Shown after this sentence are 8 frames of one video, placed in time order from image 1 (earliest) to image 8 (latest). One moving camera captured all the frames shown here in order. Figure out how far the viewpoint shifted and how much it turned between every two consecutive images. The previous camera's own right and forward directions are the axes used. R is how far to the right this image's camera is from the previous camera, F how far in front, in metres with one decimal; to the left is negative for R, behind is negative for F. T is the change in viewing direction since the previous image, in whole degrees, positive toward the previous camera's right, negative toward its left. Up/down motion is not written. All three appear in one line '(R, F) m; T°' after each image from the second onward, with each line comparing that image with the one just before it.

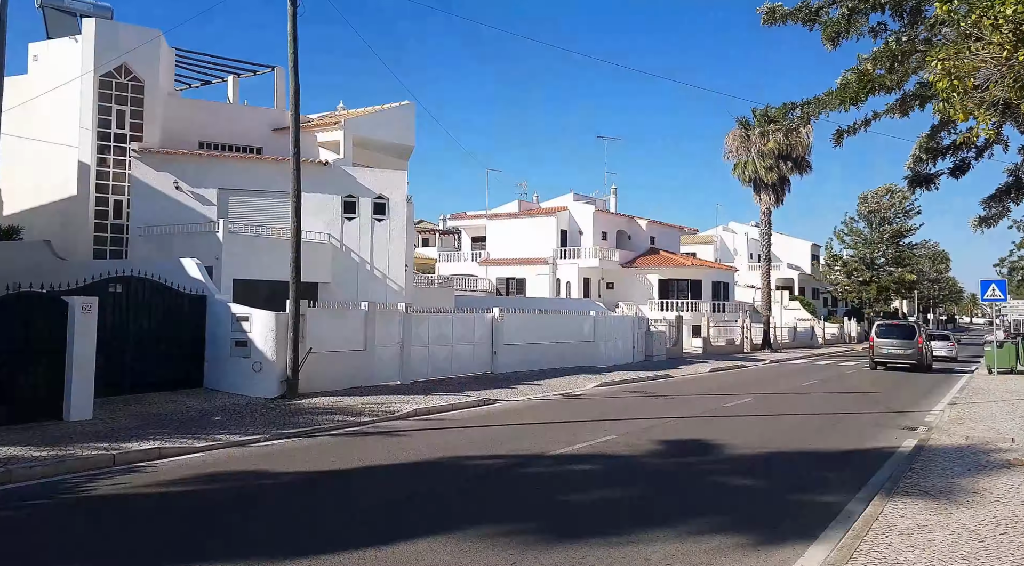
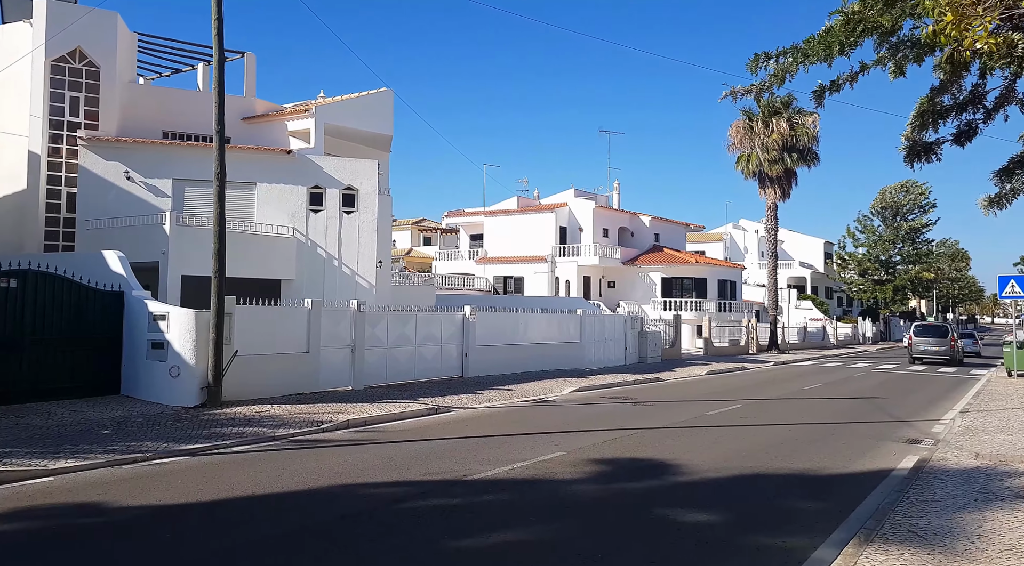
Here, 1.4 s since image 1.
(+1.1, +1.9) m; -1°
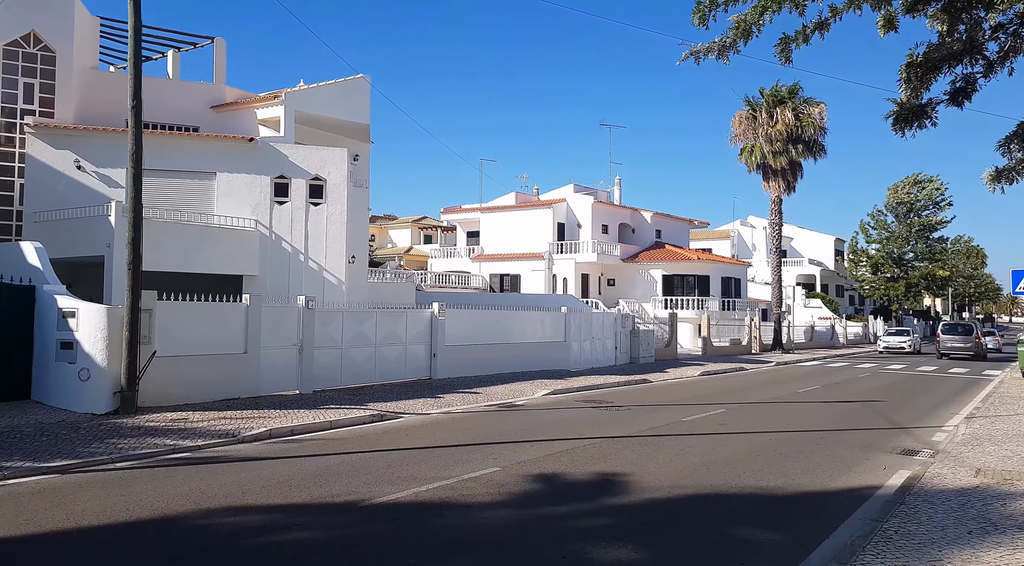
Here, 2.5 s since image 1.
(+1.0, +1.5) m; -1°
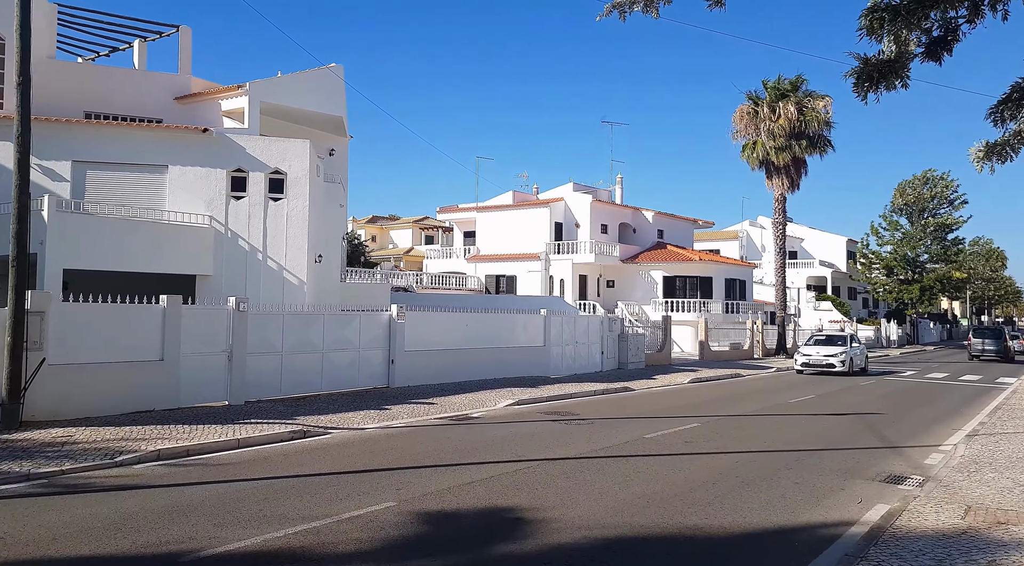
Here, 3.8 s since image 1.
(+1.1, +1.6) m; -1°
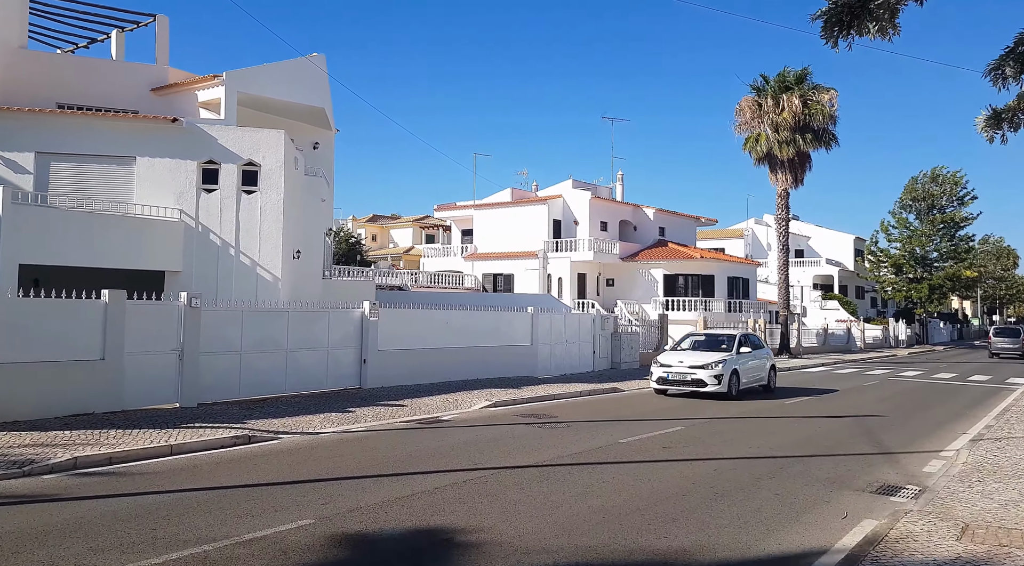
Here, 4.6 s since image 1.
(+0.6, +1.0) m; -1°
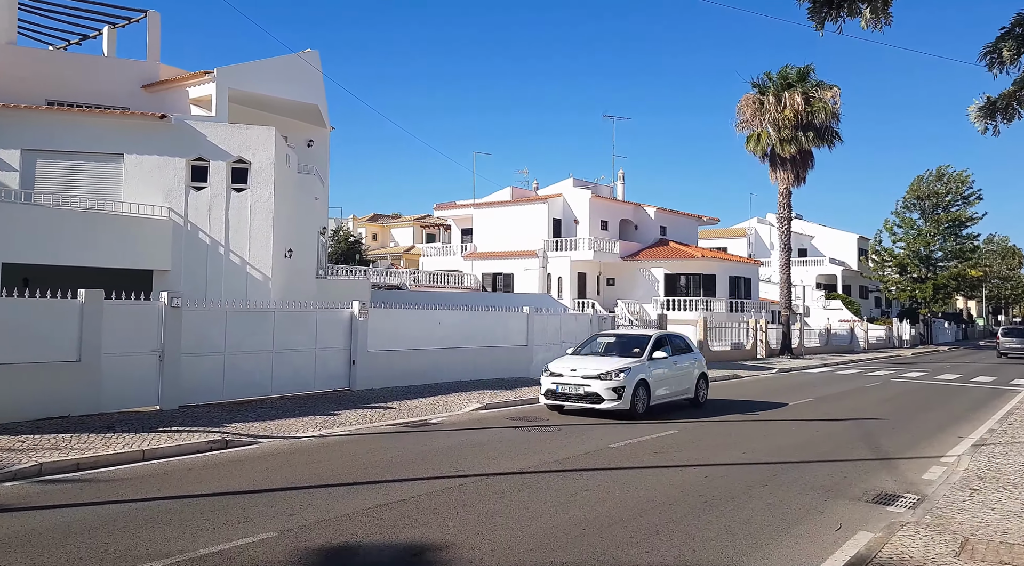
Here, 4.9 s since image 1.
(+0.2, +0.4) m; 0°
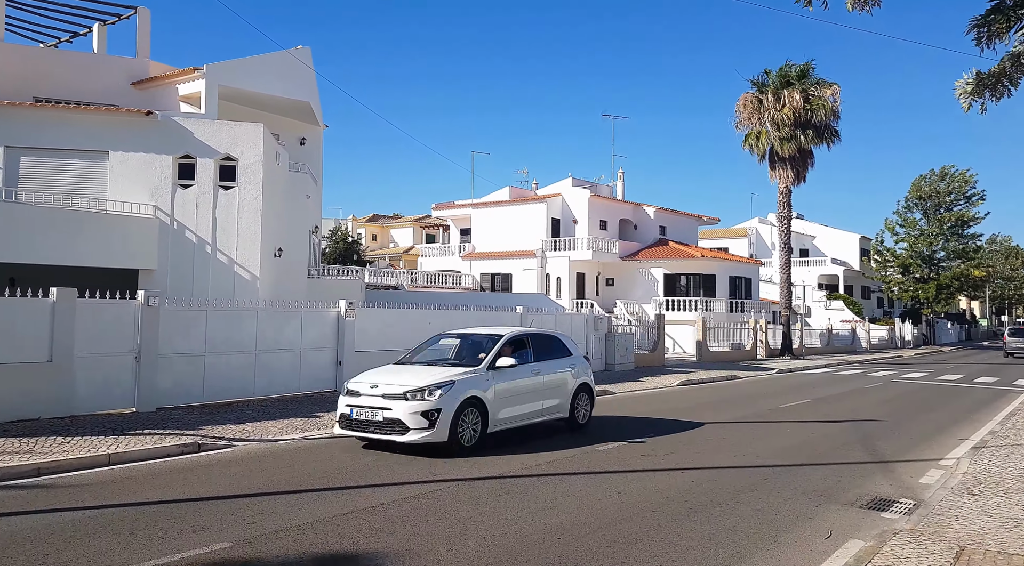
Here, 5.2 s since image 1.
(+0.3, +0.4) m; 0°
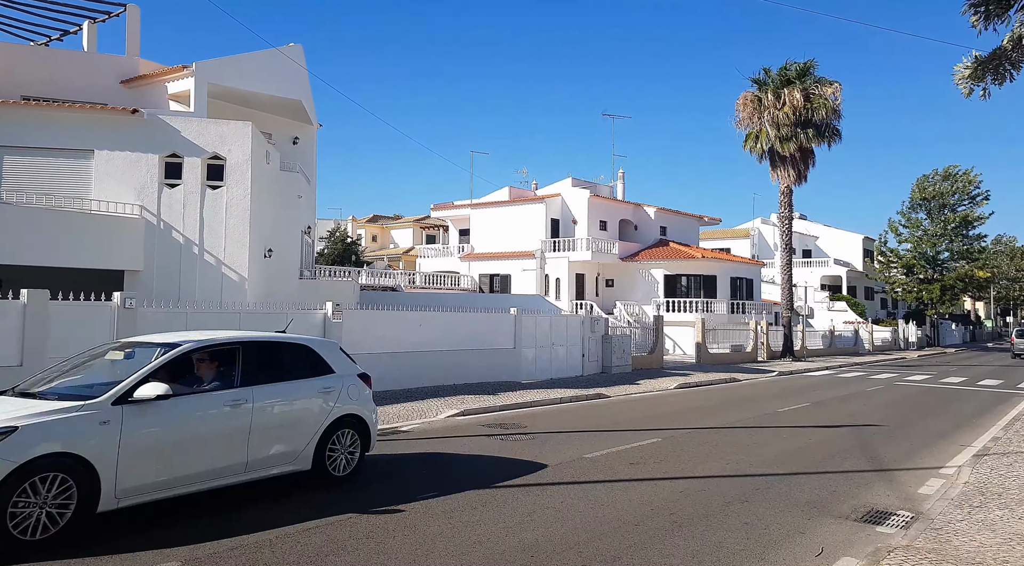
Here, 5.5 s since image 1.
(+0.3, +0.4) m; 0°
